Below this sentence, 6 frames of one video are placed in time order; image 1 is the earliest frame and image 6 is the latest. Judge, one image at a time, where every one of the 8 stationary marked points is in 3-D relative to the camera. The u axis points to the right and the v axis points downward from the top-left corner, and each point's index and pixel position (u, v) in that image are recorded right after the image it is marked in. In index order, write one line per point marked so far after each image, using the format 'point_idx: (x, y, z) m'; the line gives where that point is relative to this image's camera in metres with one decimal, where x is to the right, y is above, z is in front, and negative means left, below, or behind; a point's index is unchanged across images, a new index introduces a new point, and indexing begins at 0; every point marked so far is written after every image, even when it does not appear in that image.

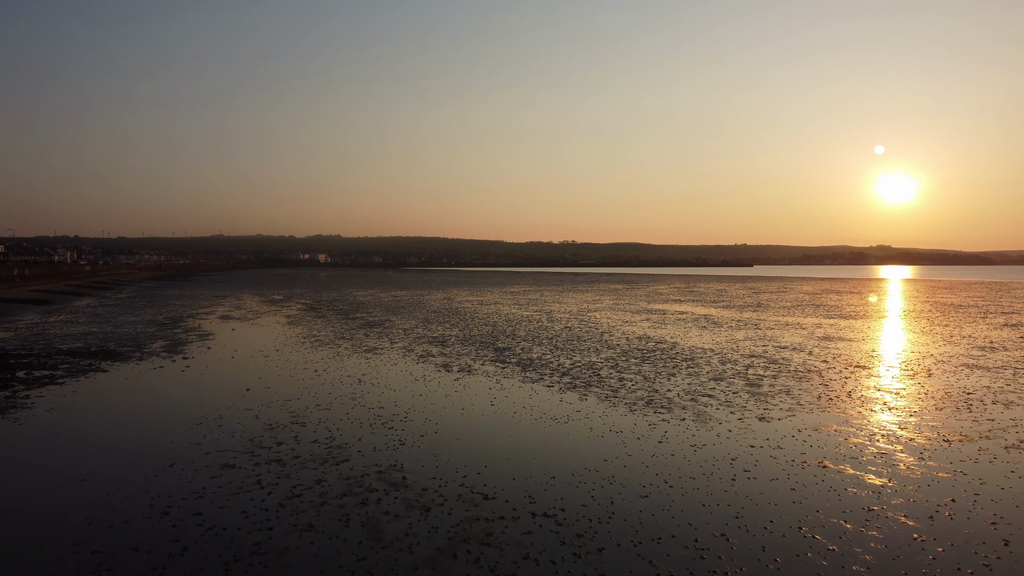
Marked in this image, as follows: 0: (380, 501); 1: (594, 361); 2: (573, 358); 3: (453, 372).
0: (-1.7, -2.8, +7.5) m
1: (+2.6, -2.4, +18.1) m
2: (+2.0, -2.3, +18.7) m
3: (-1.7, -2.5, +16.4) m
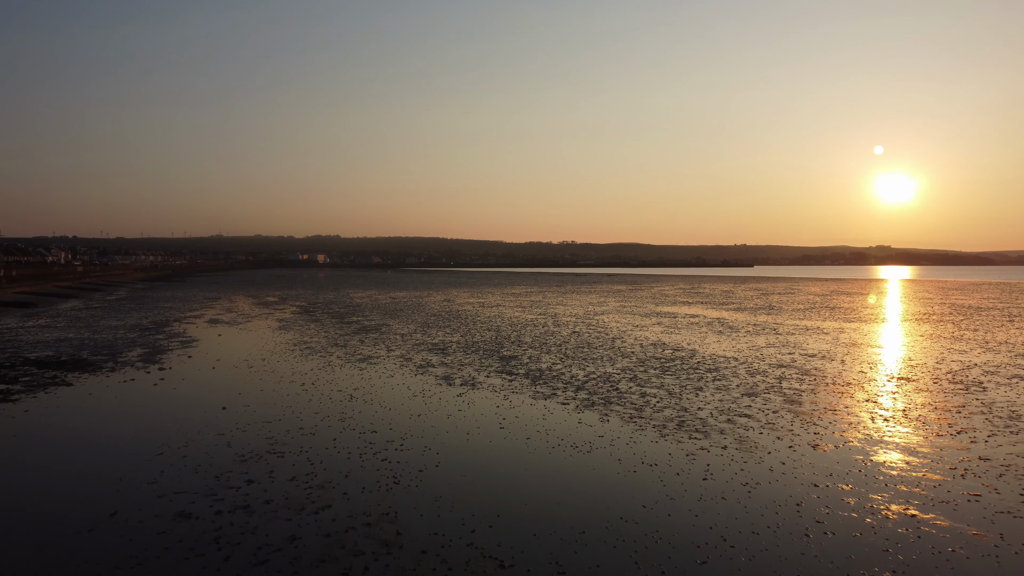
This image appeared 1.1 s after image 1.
0: (-1.5, -2.9, +5.9) m
1: (+2.8, -2.5, +16.5) m
2: (+2.2, -2.5, +17.1) m
3: (-1.5, -2.6, +14.8) m
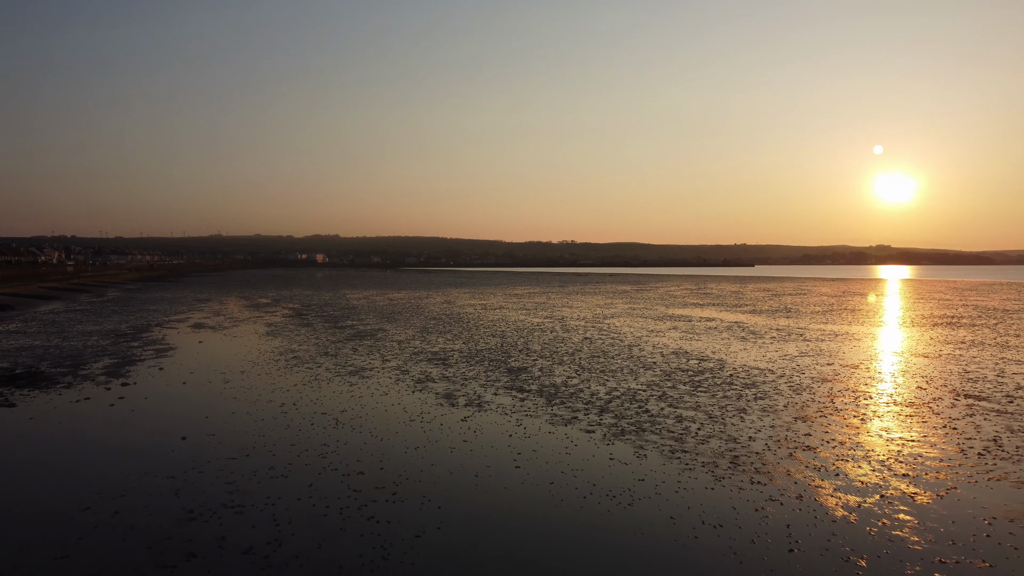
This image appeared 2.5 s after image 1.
0: (-1.2, -3.1, +3.8) m
1: (+3.1, -2.6, +14.5) m
2: (+2.5, -2.6, +15.1) m
3: (-1.2, -2.7, +12.8) m
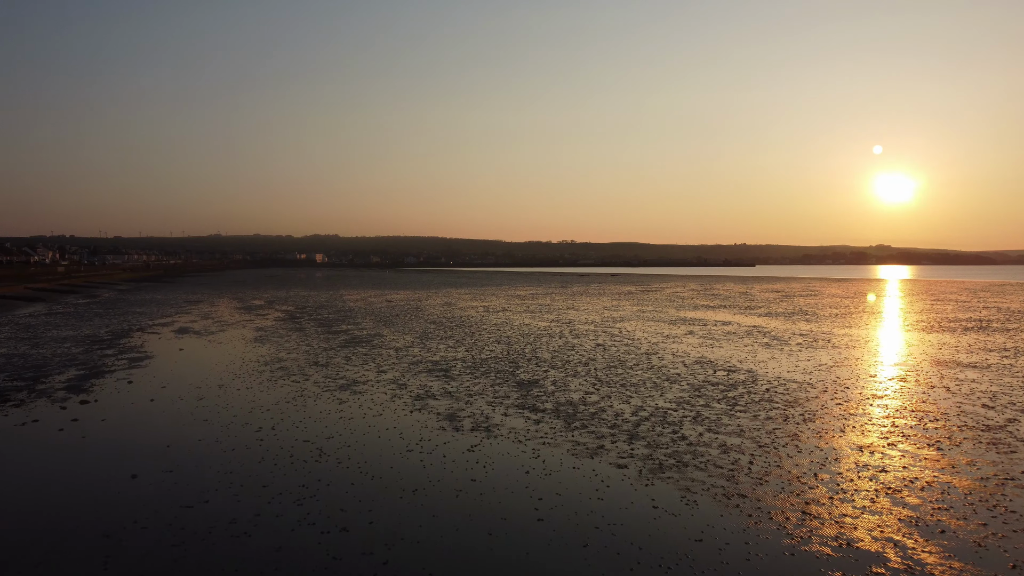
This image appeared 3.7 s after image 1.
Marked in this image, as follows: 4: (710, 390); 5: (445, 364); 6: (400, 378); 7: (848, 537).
0: (-0.9, -3.2, +2.1) m
1: (+3.4, -2.7, +12.7) m
2: (+2.8, -2.7, +13.3) m
3: (-0.9, -2.8, +11.0) m
4: (+5.2, -2.7, +14.8) m
5: (-2.1, -2.4, +17.8) m
6: (-3.1, -2.5, +15.9) m
7: (+4.1, -3.0, +6.9) m
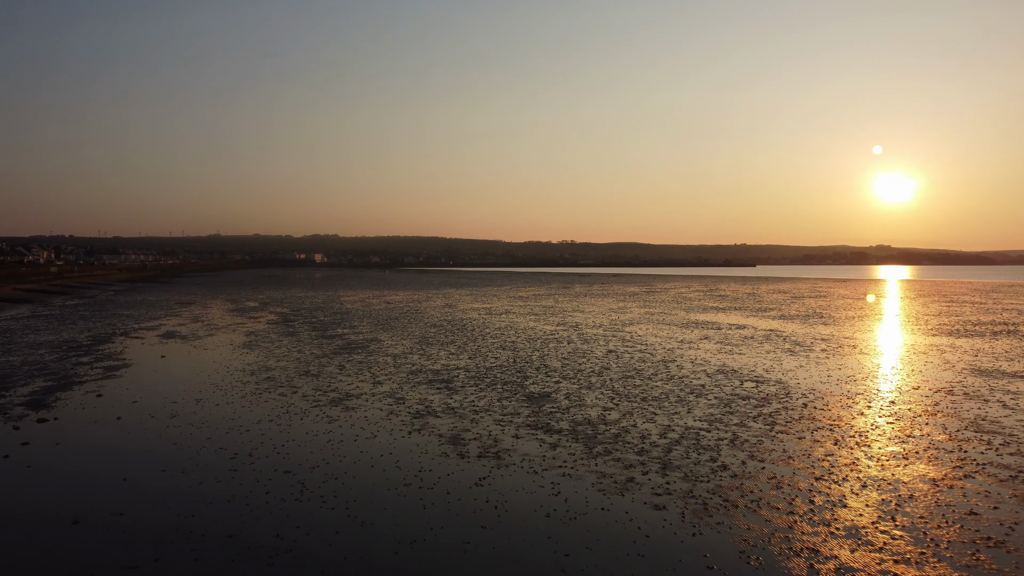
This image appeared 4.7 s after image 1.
0: (-0.7, -3.3, +0.6) m
1: (+3.6, -2.8, +11.2) m
2: (+3.0, -2.8, +11.8) m
3: (-0.7, -2.9, +9.5) m
4: (+5.4, -2.8, +13.4) m
5: (-1.9, -2.5, +16.3) m
6: (-2.9, -2.6, +14.4) m
7: (+4.3, -3.1, +5.4) m
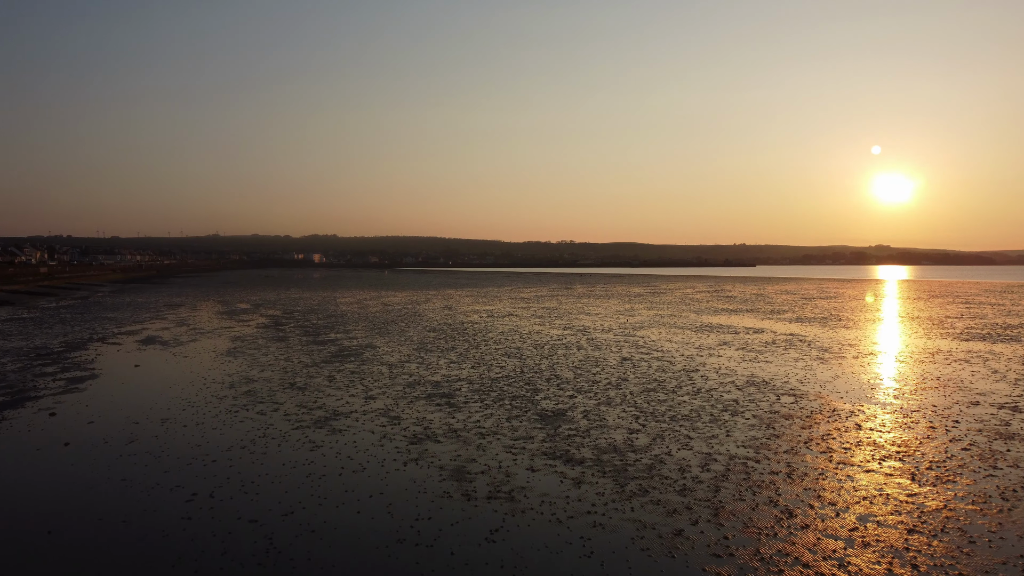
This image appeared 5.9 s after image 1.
0: (-0.5, -3.3, -1.1) m
1: (+3.9, -2.9, +9.5) m
2: (+3.2, -2.9, +10.1) m
3: (-0.5, -3.0, +7.8) m
4: (+5.6, -2.8, +11.7) m
5: (-1.7, -2.6, +14.6) m
6: (-2.7, -2.7, +12.7) m
7: (+4.6, -3.2, +3.7) m
